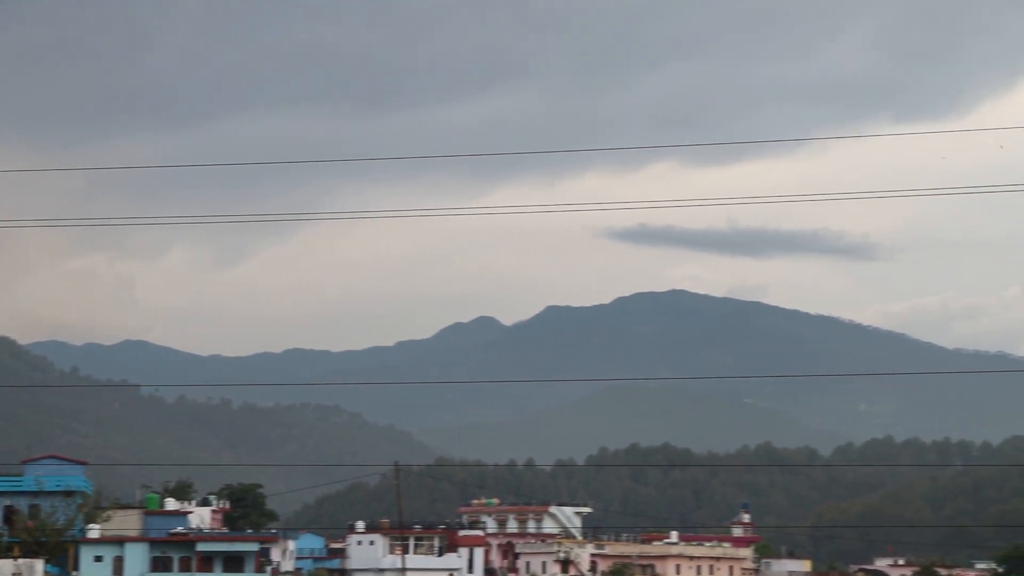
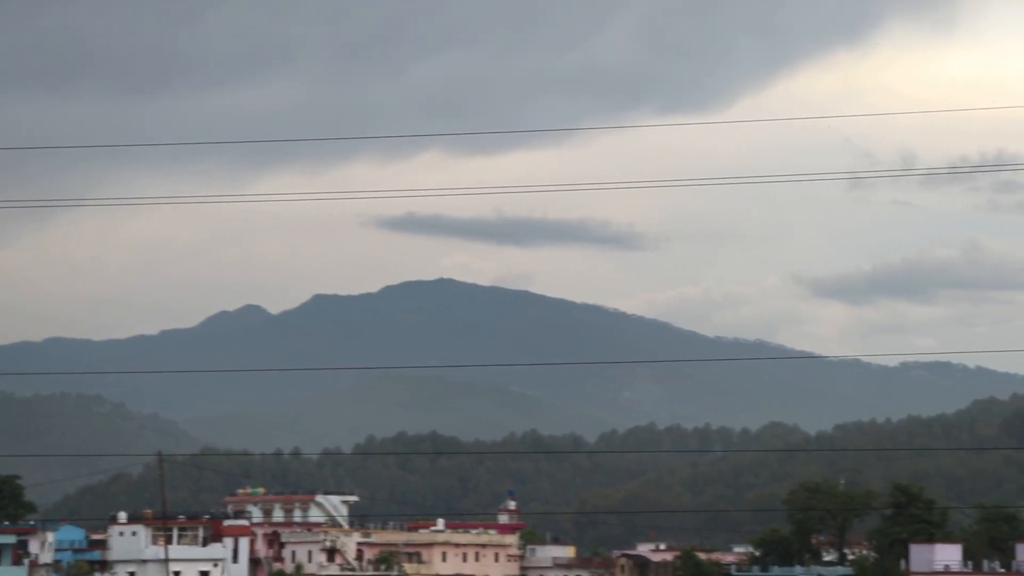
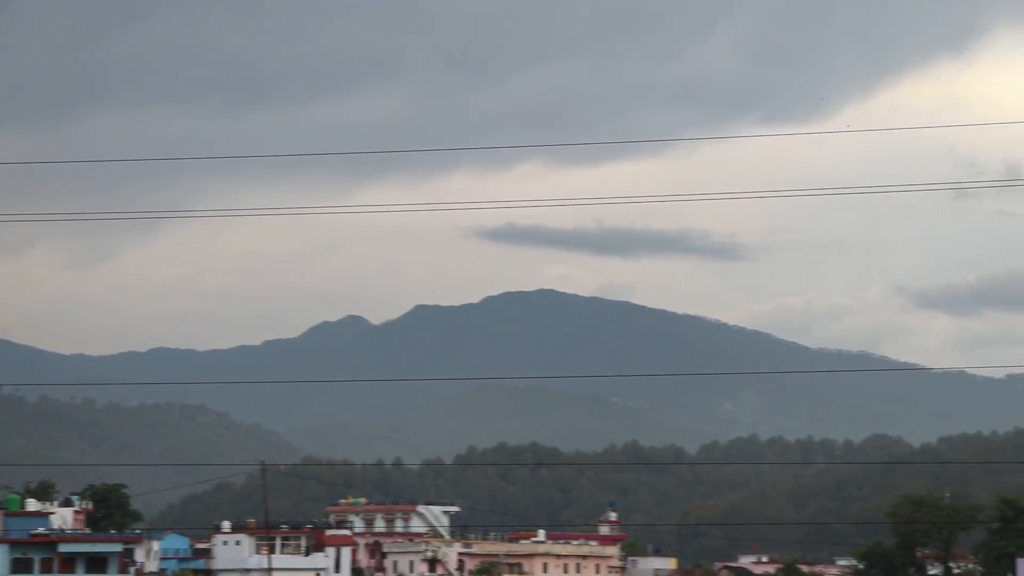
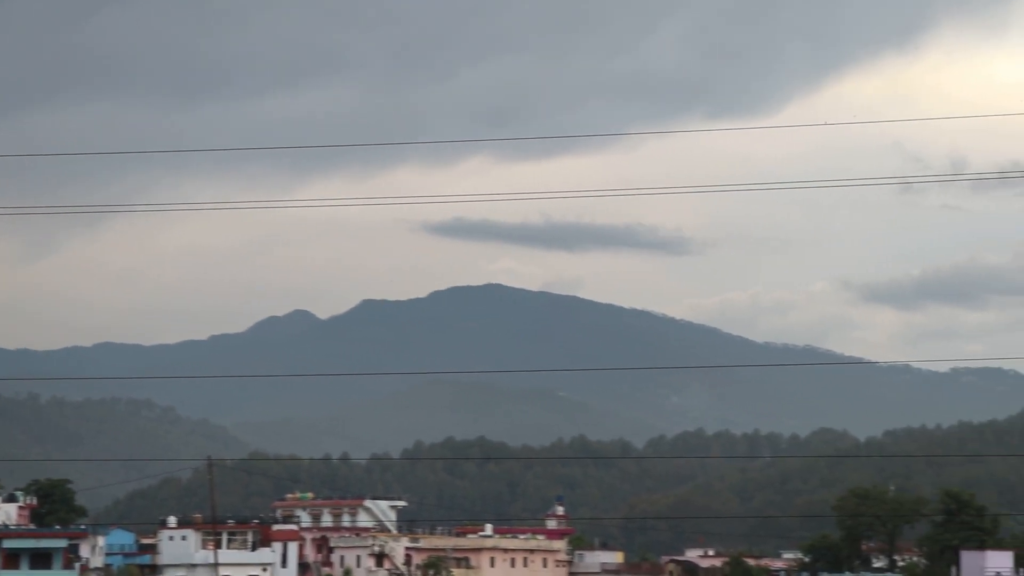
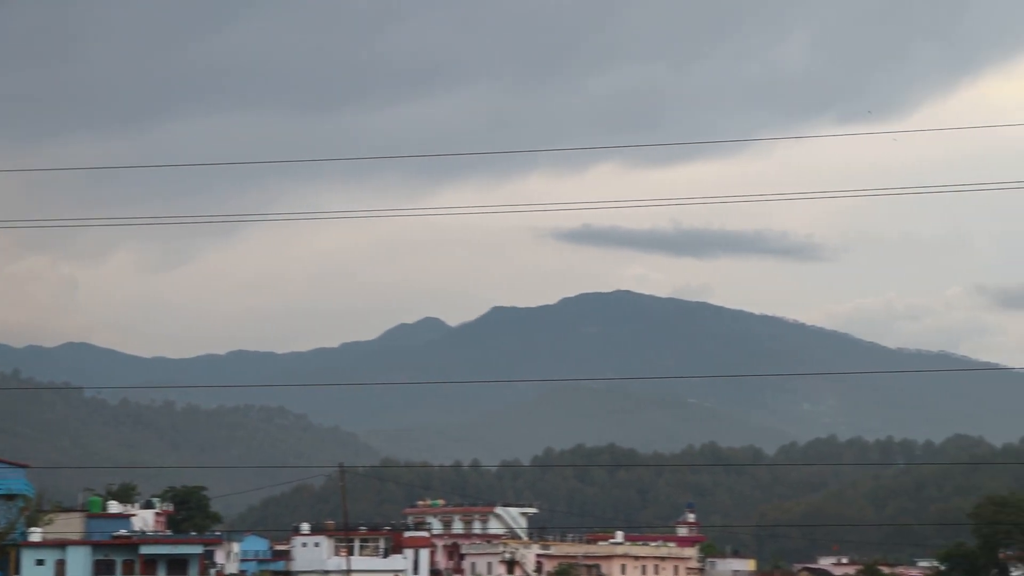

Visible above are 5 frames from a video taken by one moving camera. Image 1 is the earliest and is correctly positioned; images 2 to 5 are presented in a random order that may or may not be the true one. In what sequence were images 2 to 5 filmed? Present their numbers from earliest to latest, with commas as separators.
5, 3, 4, 2
